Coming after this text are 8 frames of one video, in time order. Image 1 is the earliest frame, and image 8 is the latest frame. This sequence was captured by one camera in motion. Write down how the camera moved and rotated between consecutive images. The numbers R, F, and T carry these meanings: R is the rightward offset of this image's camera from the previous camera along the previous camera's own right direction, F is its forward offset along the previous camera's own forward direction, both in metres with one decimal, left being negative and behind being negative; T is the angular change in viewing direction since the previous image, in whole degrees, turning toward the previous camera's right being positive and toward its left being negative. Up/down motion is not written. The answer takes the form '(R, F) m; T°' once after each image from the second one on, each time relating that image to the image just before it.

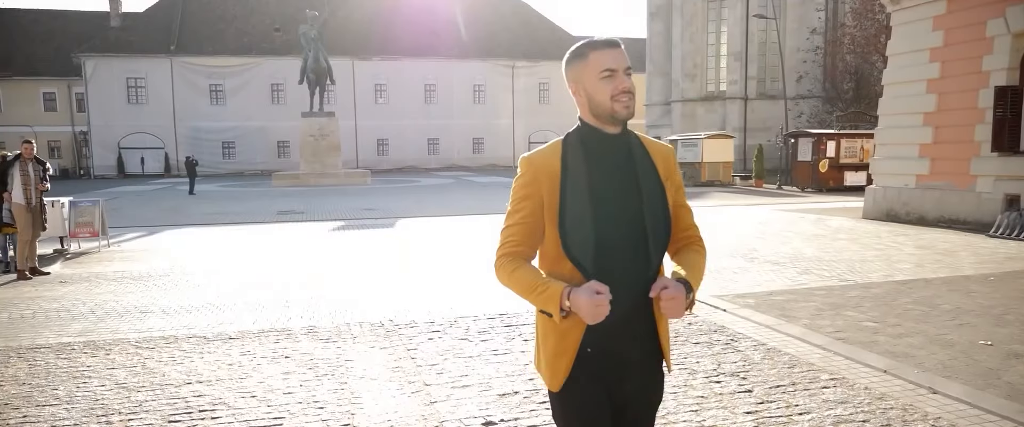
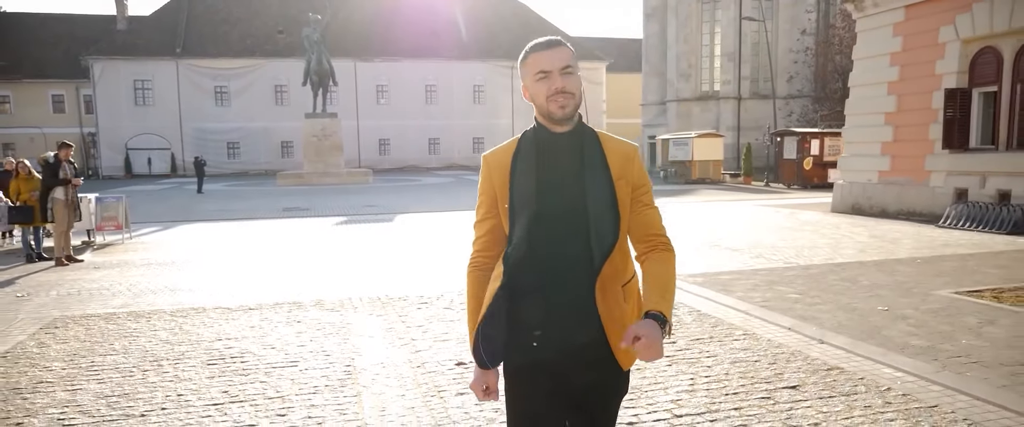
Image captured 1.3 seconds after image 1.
(+0.3, -1.1) m; 0°
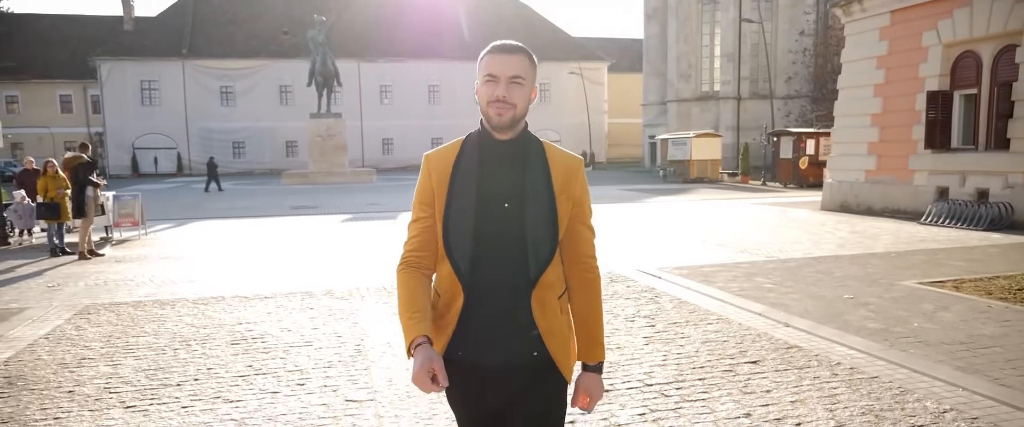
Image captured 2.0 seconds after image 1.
(+0.1, -0.6) m; 0°
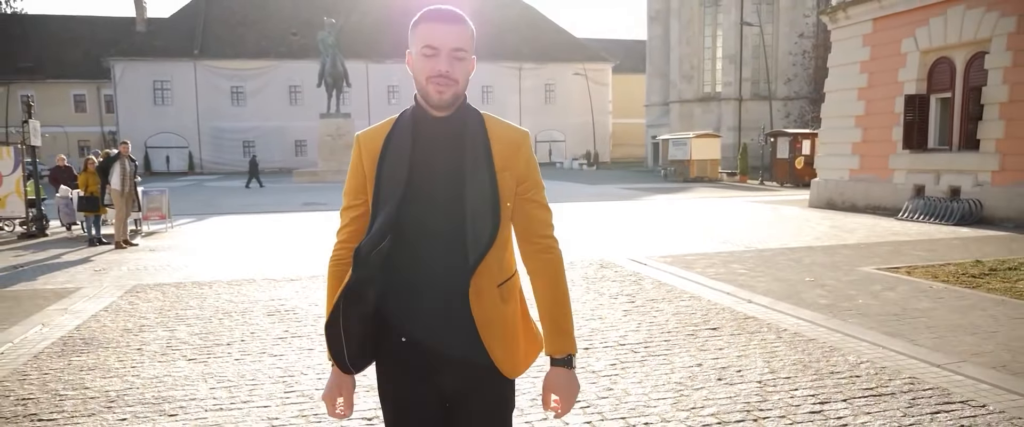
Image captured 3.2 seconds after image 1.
(+0.1, -1.0) m; 0°
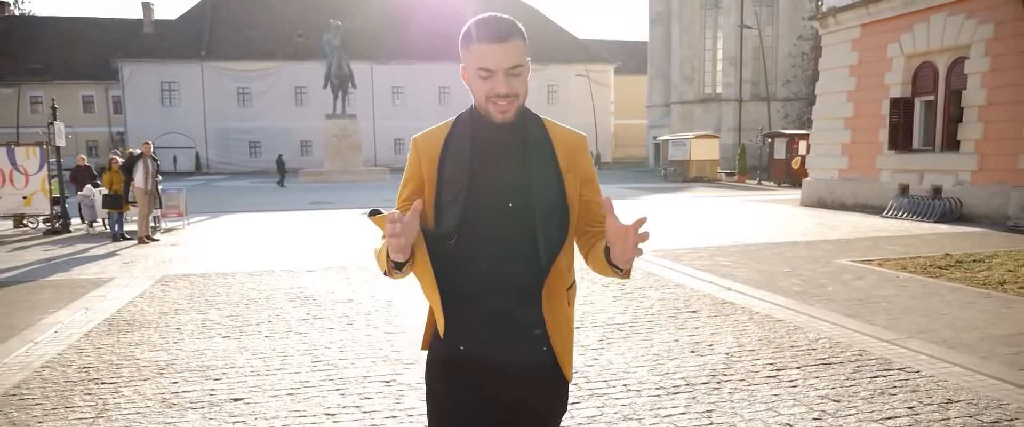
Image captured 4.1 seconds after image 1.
(0.0, -0.7) m; 0°
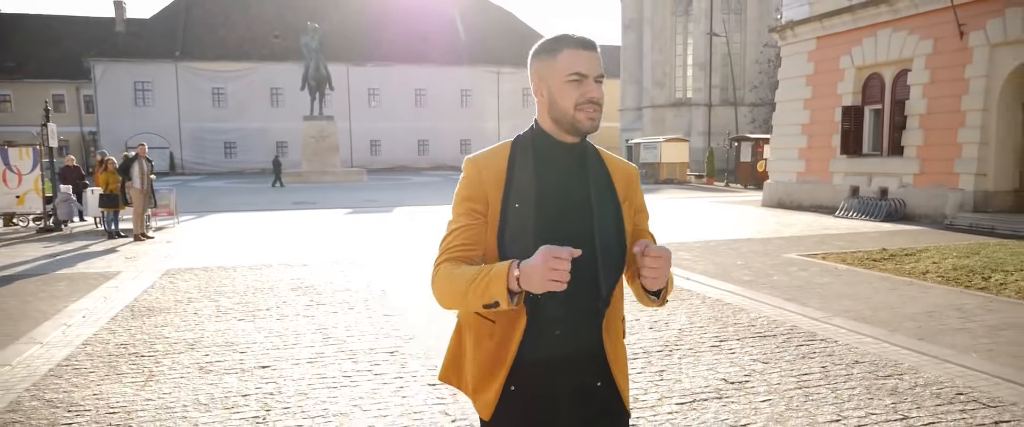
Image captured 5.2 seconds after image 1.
(-0.1, -0.9) m; +2°
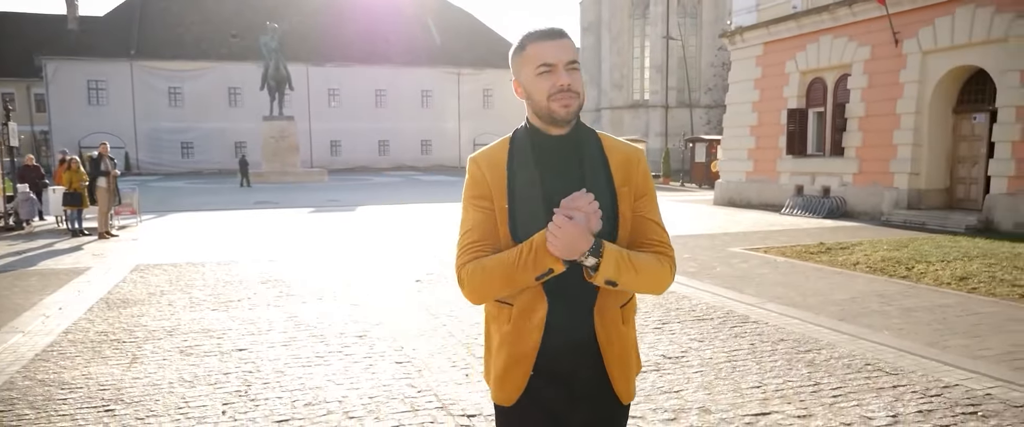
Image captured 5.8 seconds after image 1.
(0.0, -0.5) m; +3°
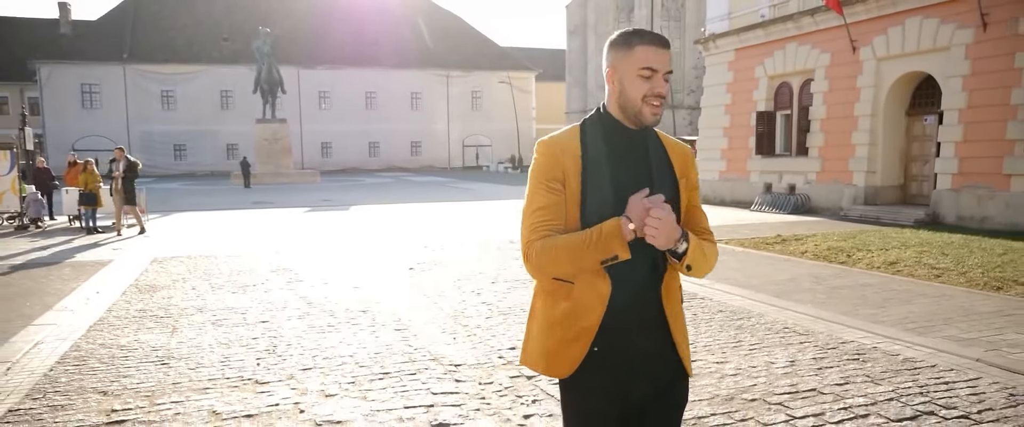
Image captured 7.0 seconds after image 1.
(+0.1, -1.1) m; +1°
